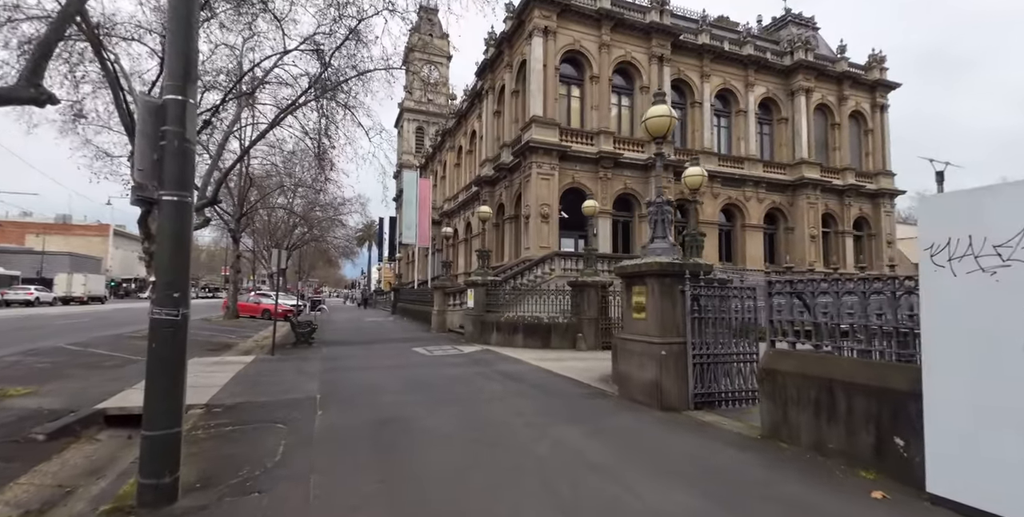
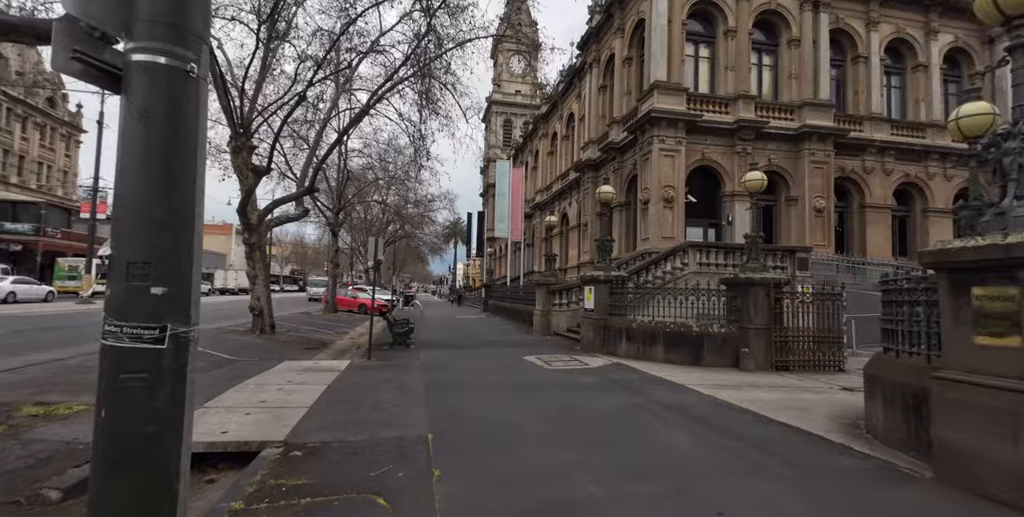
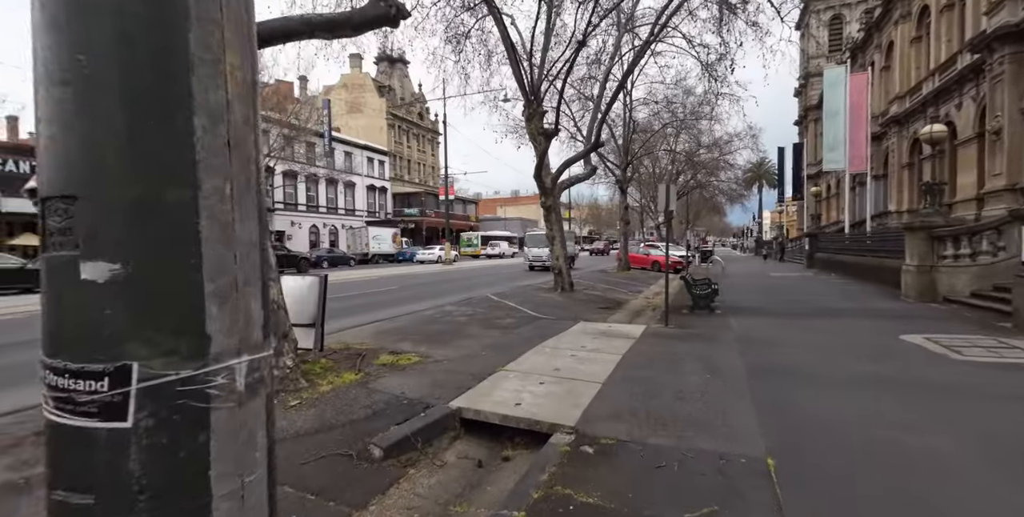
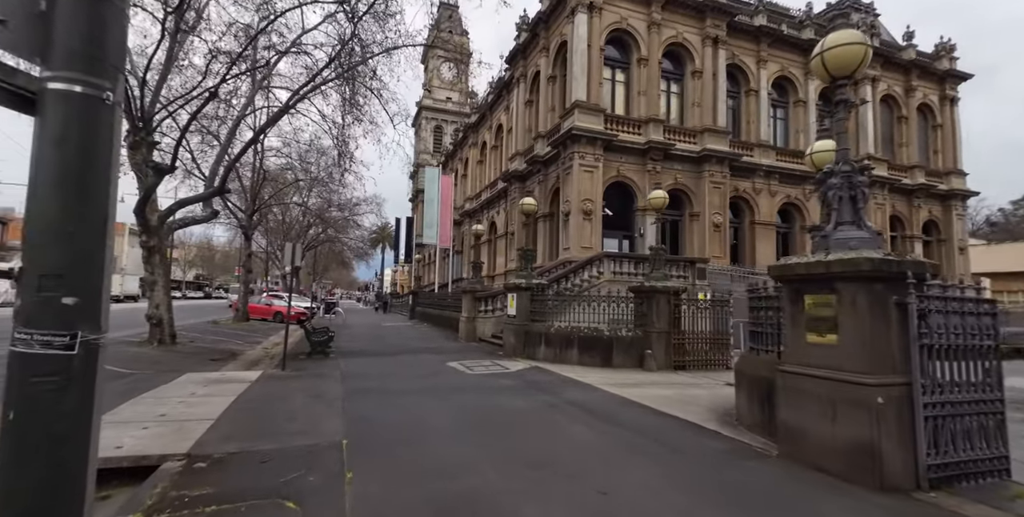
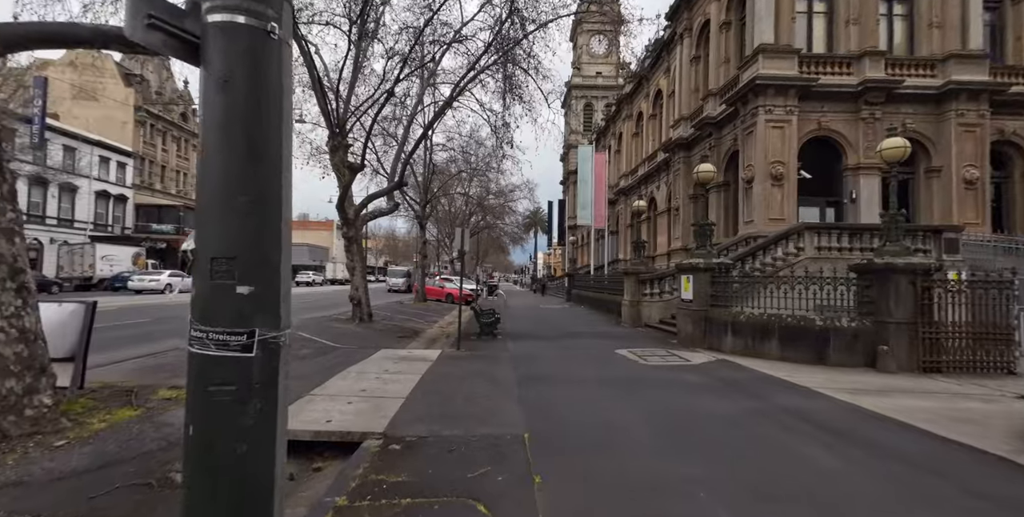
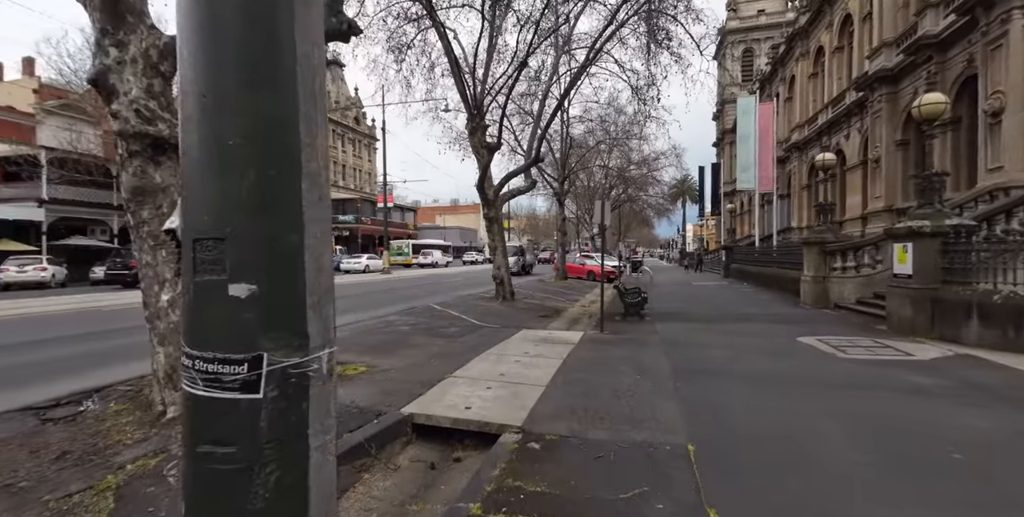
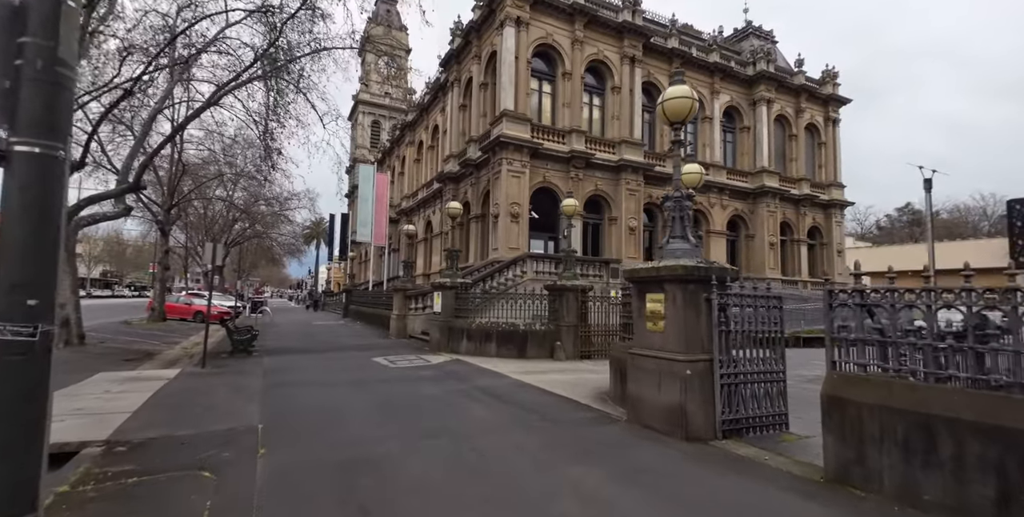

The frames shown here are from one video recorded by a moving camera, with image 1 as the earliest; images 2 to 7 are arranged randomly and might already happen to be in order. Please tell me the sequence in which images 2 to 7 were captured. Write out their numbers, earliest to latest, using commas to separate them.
7, 4, 2, 5, 6, 3
